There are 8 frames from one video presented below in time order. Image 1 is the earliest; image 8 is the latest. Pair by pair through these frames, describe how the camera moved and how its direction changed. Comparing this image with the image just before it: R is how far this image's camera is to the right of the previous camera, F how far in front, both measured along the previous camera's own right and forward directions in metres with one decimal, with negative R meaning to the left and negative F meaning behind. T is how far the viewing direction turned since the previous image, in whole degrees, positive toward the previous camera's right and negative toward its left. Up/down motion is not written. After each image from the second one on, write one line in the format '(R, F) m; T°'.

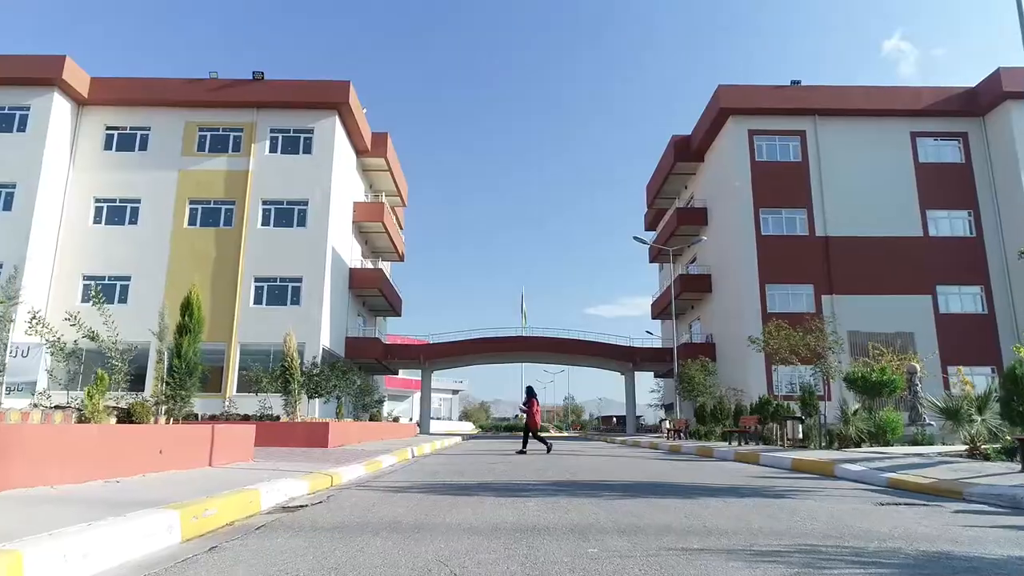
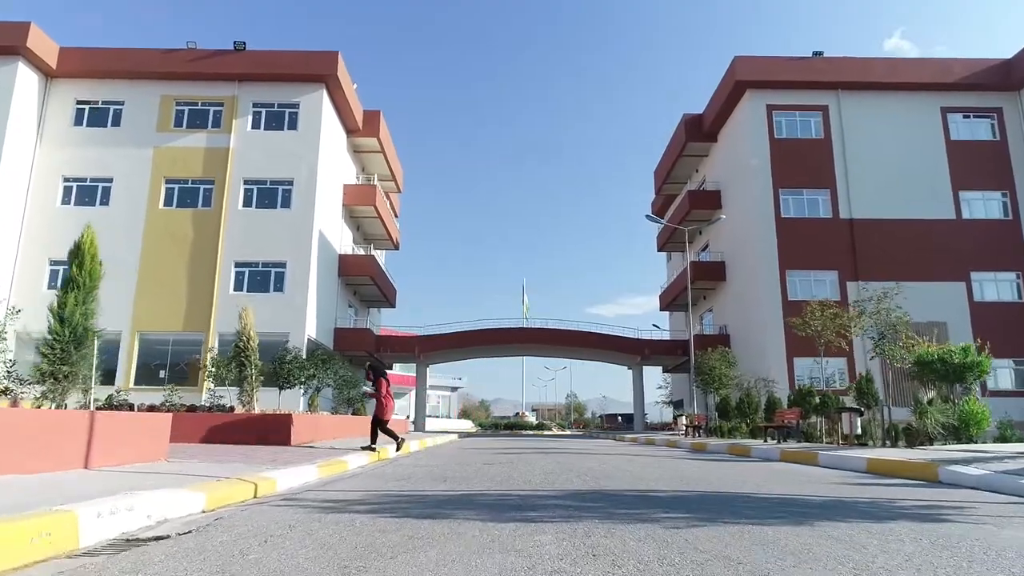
(0.0, +2.6) m; 0°
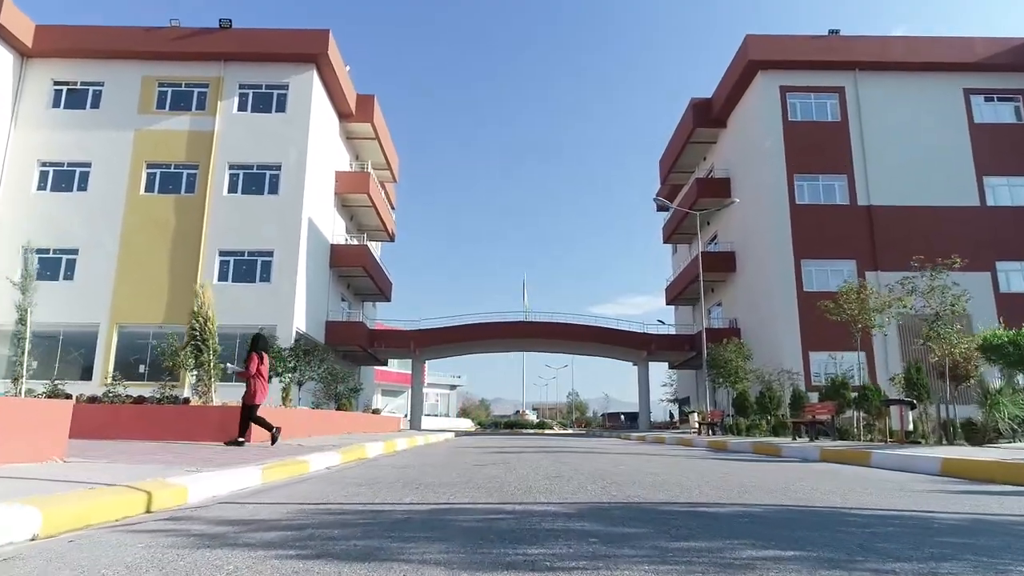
(0.0, +1.7) m; 0°
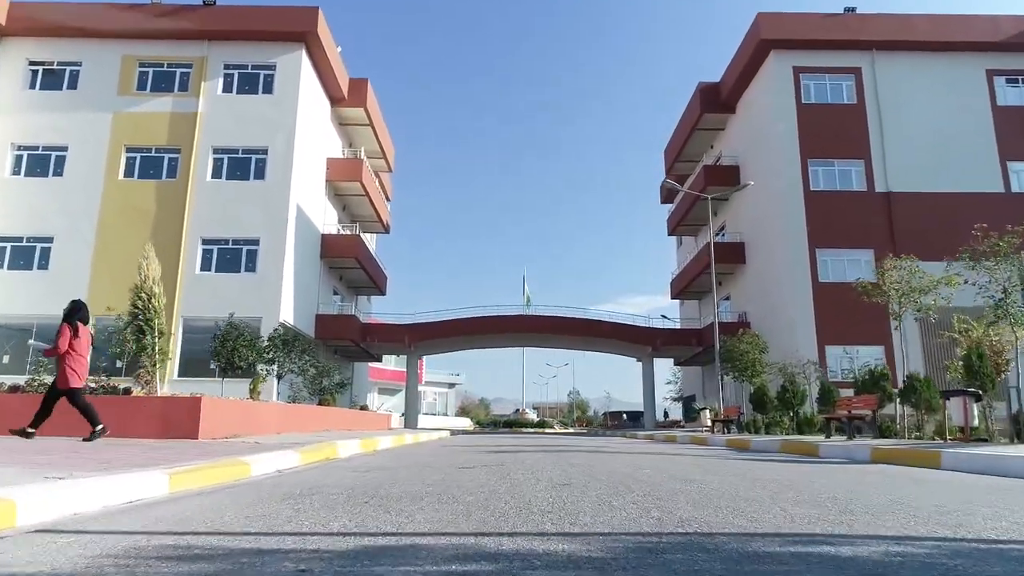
(0.0, +1.6) m; 0°
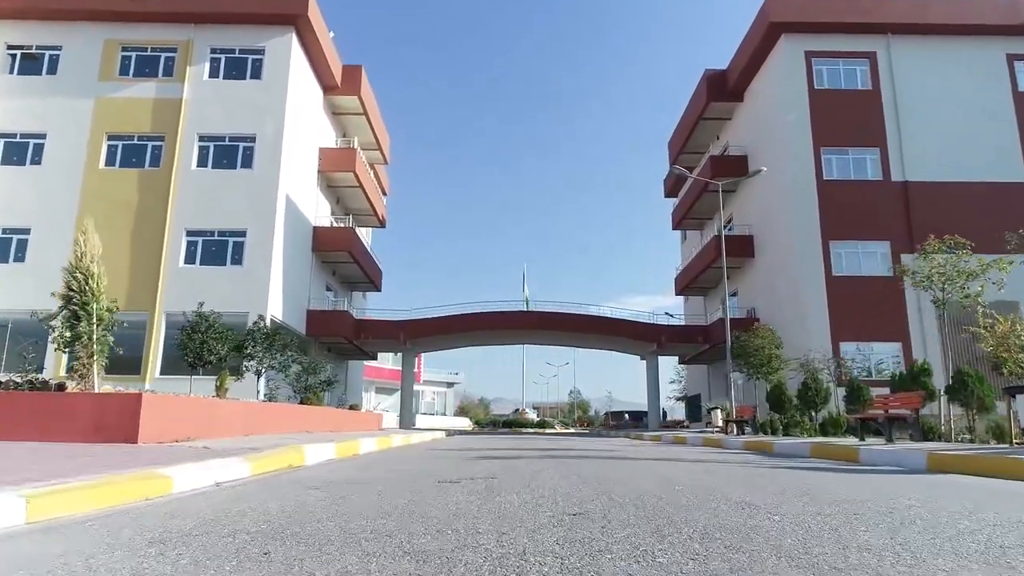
(0.0, +1.3) m; 0°
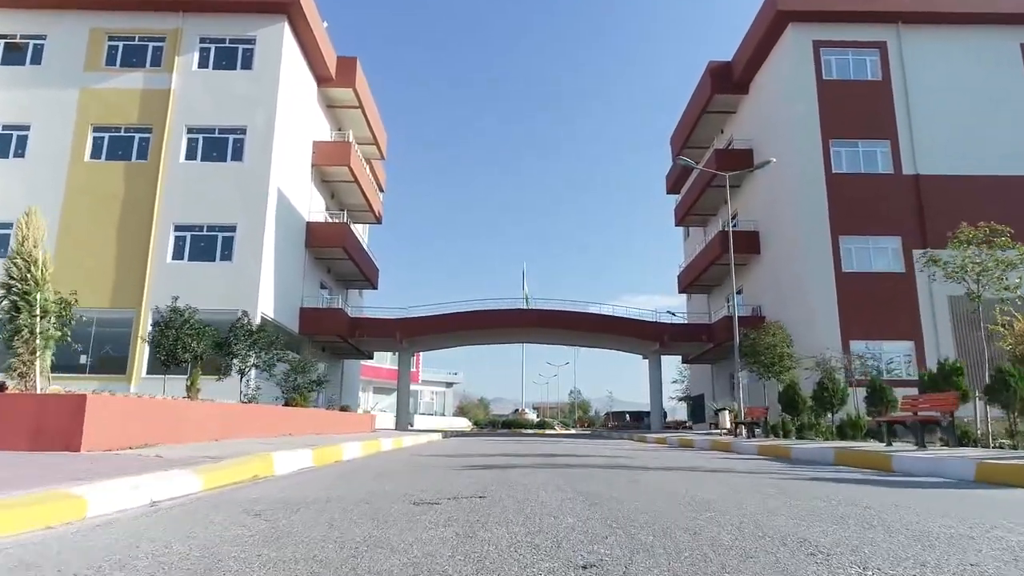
(0.0, +0.9) m; 0°
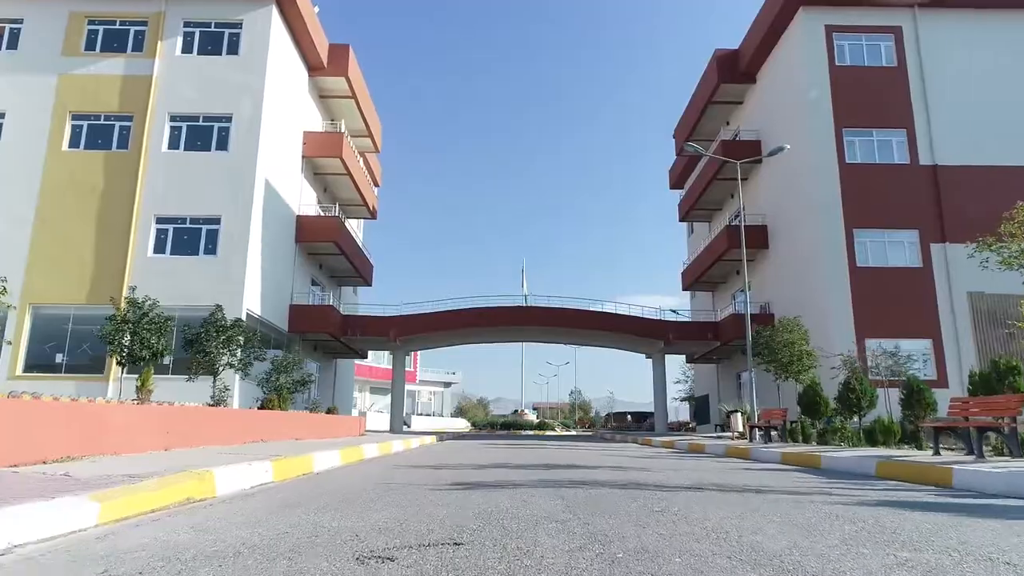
(+0.1, +1.3) m; 0°
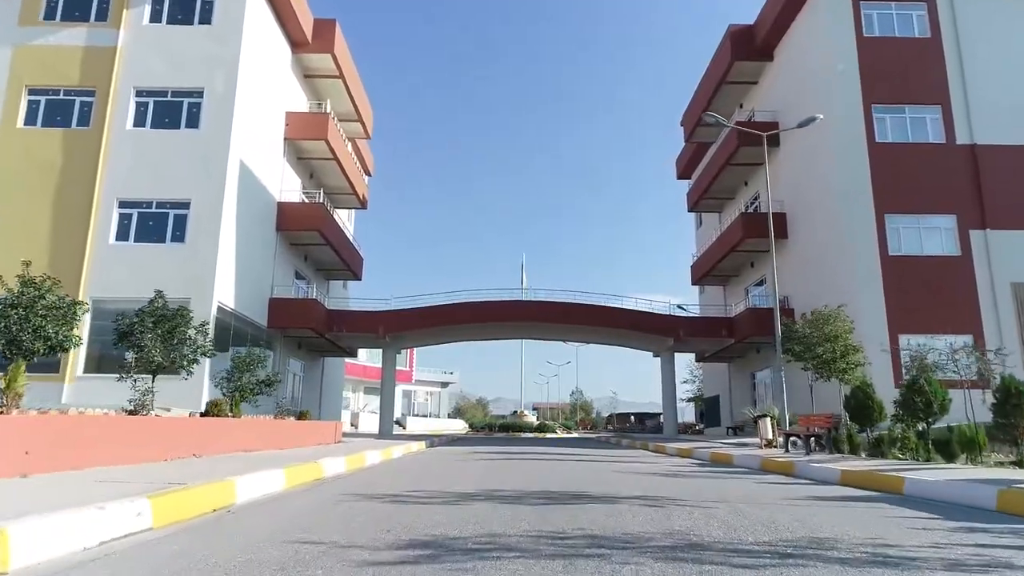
(+0.1, +2.3) m; 0°
